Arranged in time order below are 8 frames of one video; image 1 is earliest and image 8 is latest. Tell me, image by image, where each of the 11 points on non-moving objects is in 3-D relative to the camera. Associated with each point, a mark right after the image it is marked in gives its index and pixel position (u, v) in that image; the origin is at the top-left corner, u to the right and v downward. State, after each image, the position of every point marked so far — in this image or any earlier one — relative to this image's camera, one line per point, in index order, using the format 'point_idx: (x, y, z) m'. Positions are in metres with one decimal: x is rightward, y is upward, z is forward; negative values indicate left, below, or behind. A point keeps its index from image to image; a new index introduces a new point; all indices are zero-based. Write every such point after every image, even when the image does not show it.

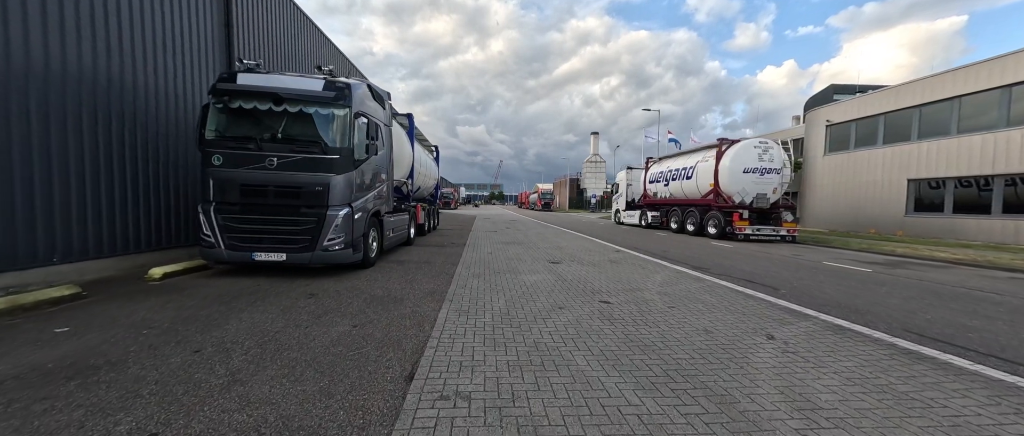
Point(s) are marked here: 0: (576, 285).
0: (+1.2, -1.3, +6.9) m
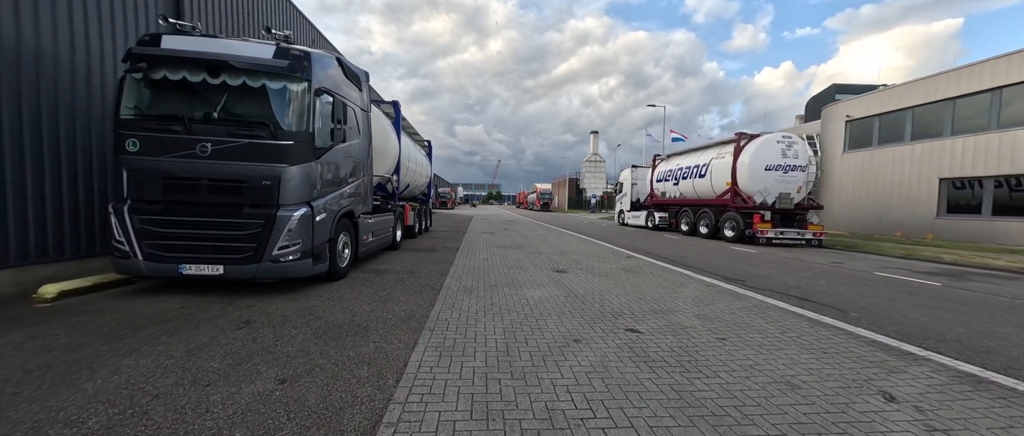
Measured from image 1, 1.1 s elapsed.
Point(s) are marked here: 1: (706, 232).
0: (+1.2, -1.3, +5.6) m
1: (+8.2, -0.6, +15.7) m
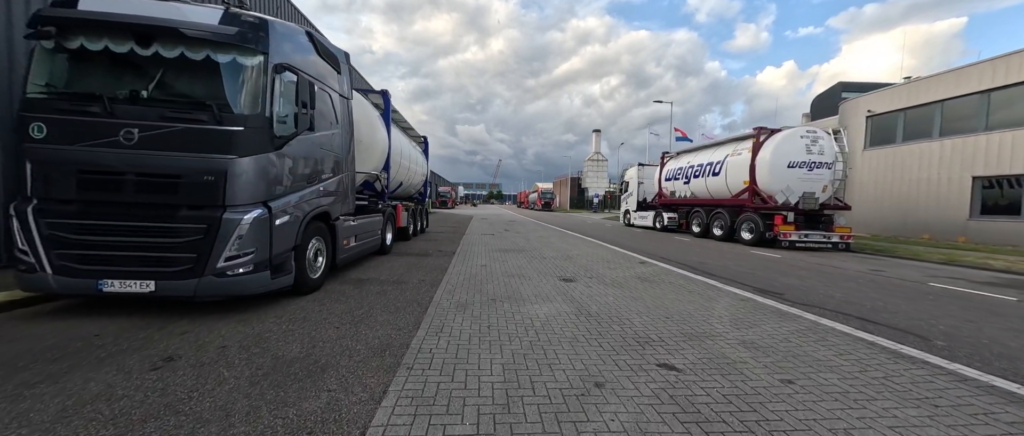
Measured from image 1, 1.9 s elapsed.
0: (+1.2, -1.4, +4.6) m
1: (+8.3, -0.7, +14.7) m
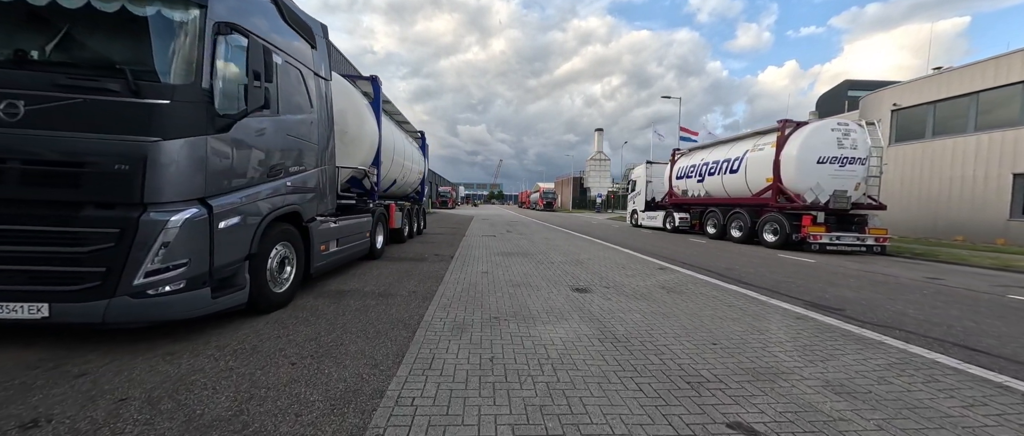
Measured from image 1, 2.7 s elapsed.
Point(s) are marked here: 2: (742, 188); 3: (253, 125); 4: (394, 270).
0: (+1.3, -1.4, +3.6) m
1: (+8.4, -0.7, +13.7) m
2: (+8.4, +1.1, +13.4) m
3: (-2.9, +1.0, +4.1) m
4: (-2.4, -1.1, +7.6) m
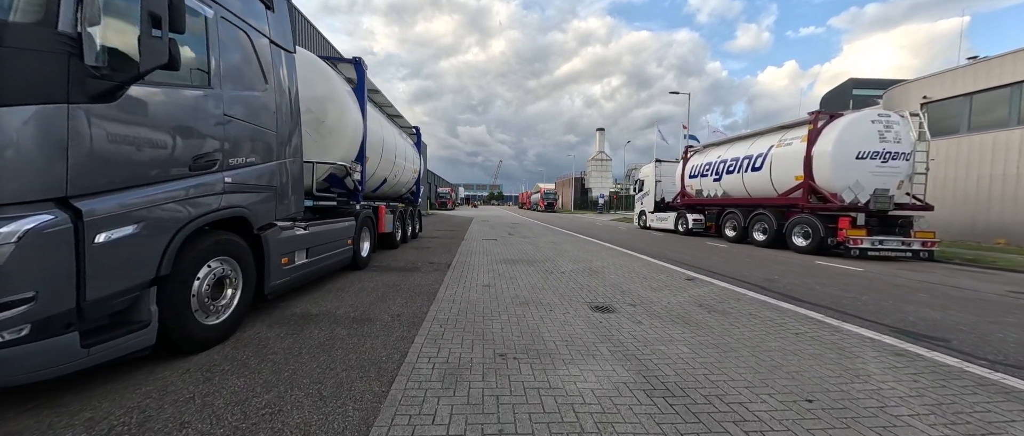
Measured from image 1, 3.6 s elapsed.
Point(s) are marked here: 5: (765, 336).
0: (+1.4, -1.4, +2.5) m
1: (+8.5, -0.7, +12.5) m
2: (+8.5, +1.0, +12.3) m
3: (-2.8, +1.0, +3.0) m
4: (-2.3, -1.1, +6.5) m
5: (+2.9, -1.4, +4.2) m
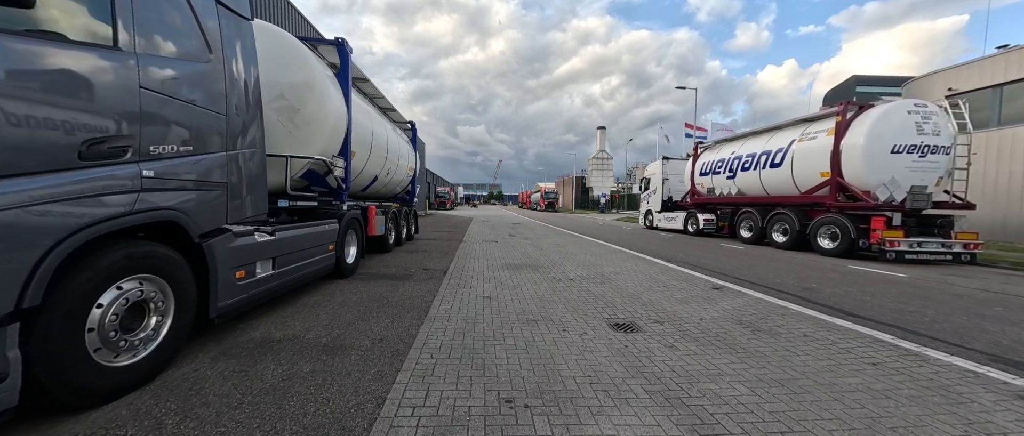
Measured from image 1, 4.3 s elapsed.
0: (+1.5, -1.5, +1.7) m
1: (+8.6, -0.7, +11.7) m
2: (+8.6, +1.0, +11.4) m
3: (-2.7, +0.9, +2.2) m
4: (-2.3, -1.2, +5.6) m
5: (+3.0, -1.4, +3.4) m
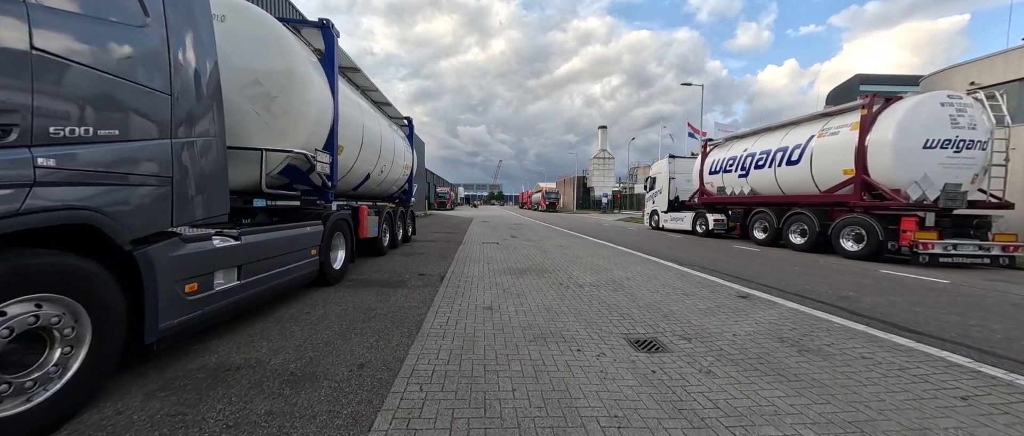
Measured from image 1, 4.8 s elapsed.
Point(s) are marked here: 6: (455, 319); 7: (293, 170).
0: (+1.6, -1.5, +1.0) m
1: (+8.6, -0.7, +11.0) m
2: (+8.6, +1.0, +10.8) m
3: (-2.7, +0.9, +1.5) m
4: (-2.2, -1.2, +5.0) m
5: (+3.1, -1.4, +2.7) m
6: (-0.7, -1.3, +4.6) m
7: (-3.2, +0.7, +5.4) m
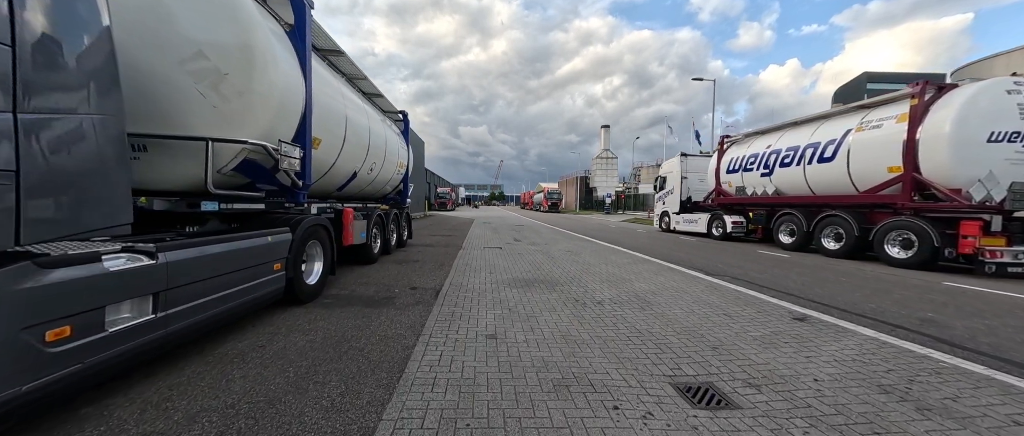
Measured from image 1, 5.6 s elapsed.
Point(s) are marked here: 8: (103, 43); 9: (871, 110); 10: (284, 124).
0: (+1.6, -1.5, 0.0) m
1: (+8.8, -0.8, +10.0) m
2: (+8.8, +1.0, +9.8) m
3: (-2.6, +0.8, +0.5) m
4: (-2.1, -1.3, +4.0) m
5: (+3.1, -1.5, +1.7) m
6: (-0.6, -1.3, +3.6) m
7: (-3.1, +0.6, +4.4) m
8: (-2.7, +1.3, +2.3) m
9: (+9.2, +2.8, +9.5) m
10: (-2.9, +1.2, +4.7) m
